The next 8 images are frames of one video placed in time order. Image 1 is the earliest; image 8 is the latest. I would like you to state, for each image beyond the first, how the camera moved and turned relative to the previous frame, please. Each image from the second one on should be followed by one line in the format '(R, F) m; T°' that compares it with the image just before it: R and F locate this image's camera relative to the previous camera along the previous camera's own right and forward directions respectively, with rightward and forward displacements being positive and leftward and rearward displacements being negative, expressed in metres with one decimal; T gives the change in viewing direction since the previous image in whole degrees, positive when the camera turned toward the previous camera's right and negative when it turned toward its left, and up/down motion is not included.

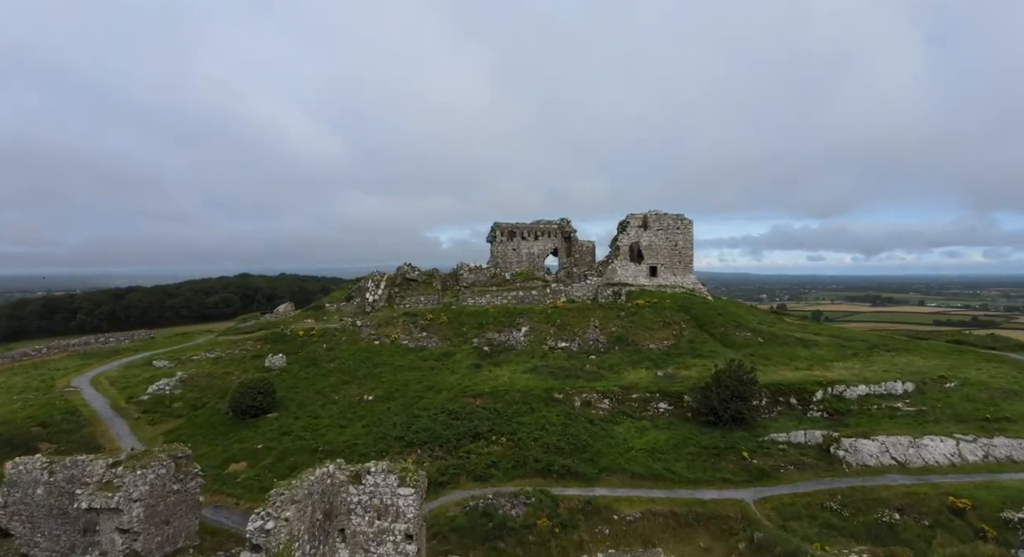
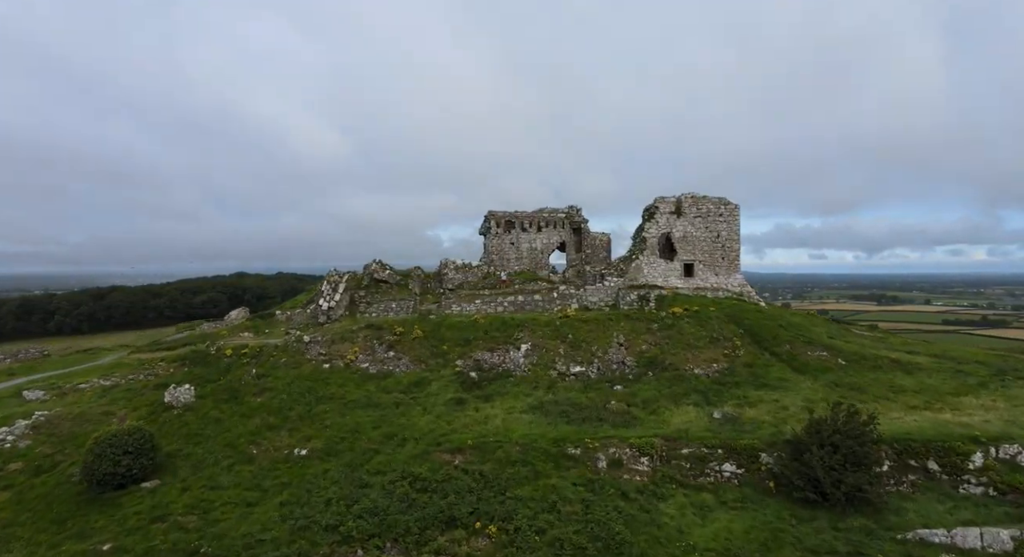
(+0.2, +7.3) m; 0°
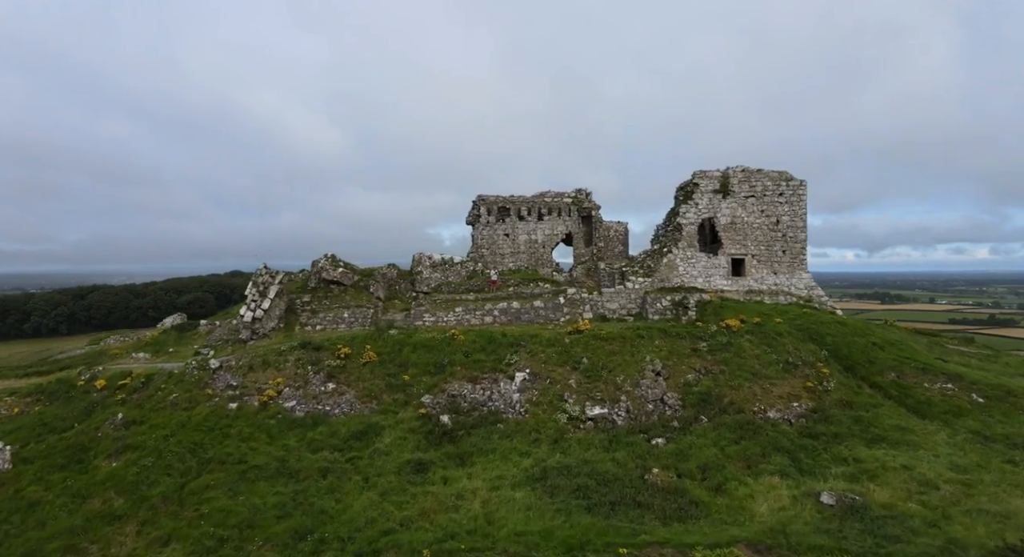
(+0.3, +6.6) m; 0°
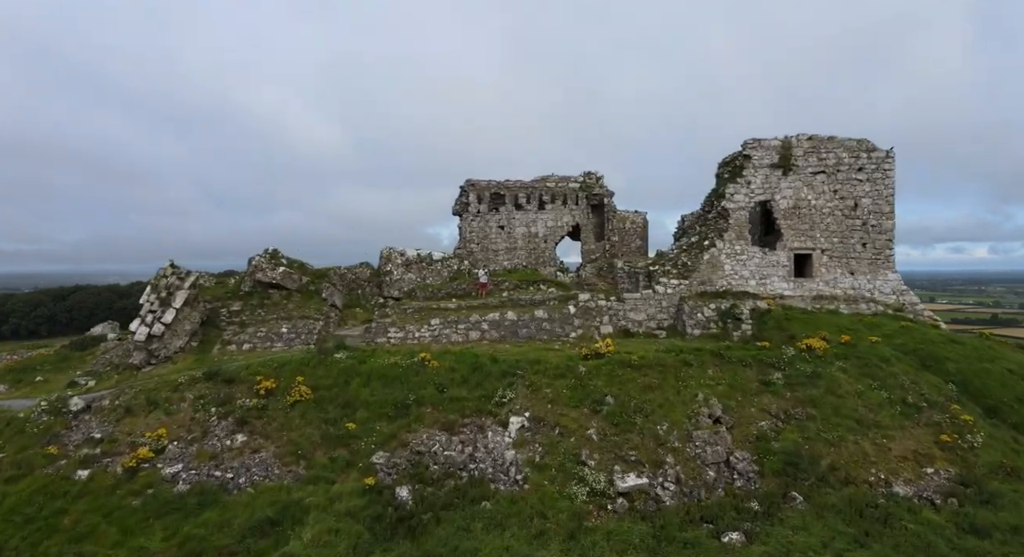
(+0.1, +4.9) m; 0°
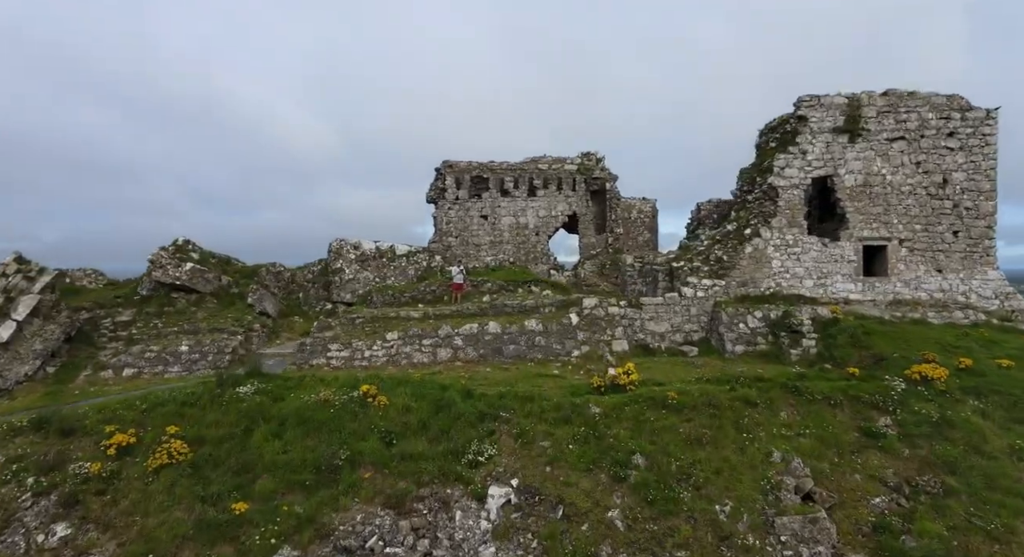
(+0.2, +3.8) m; +1°
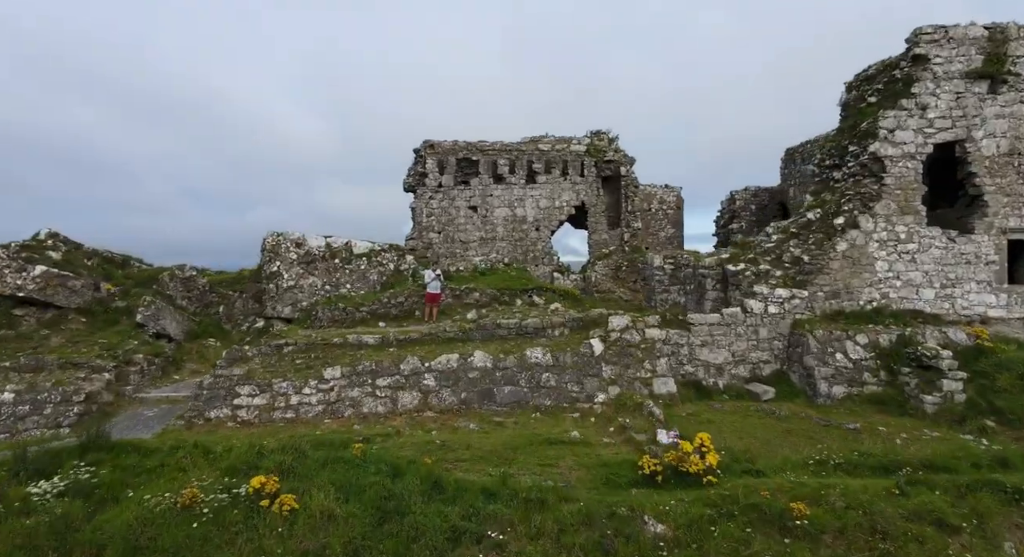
(0.0, +3.7) m; +1°
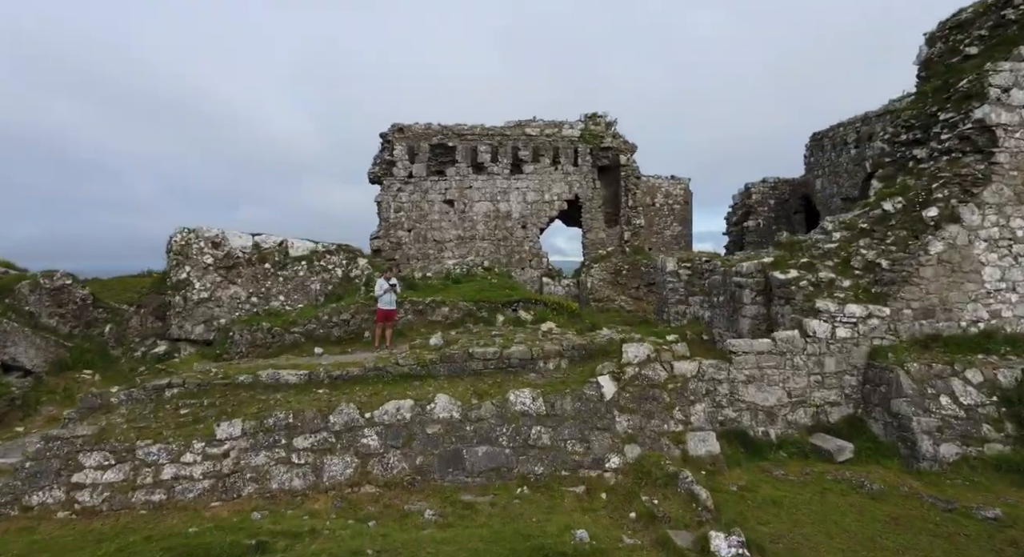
(+0.1, +2.4) m; +2°
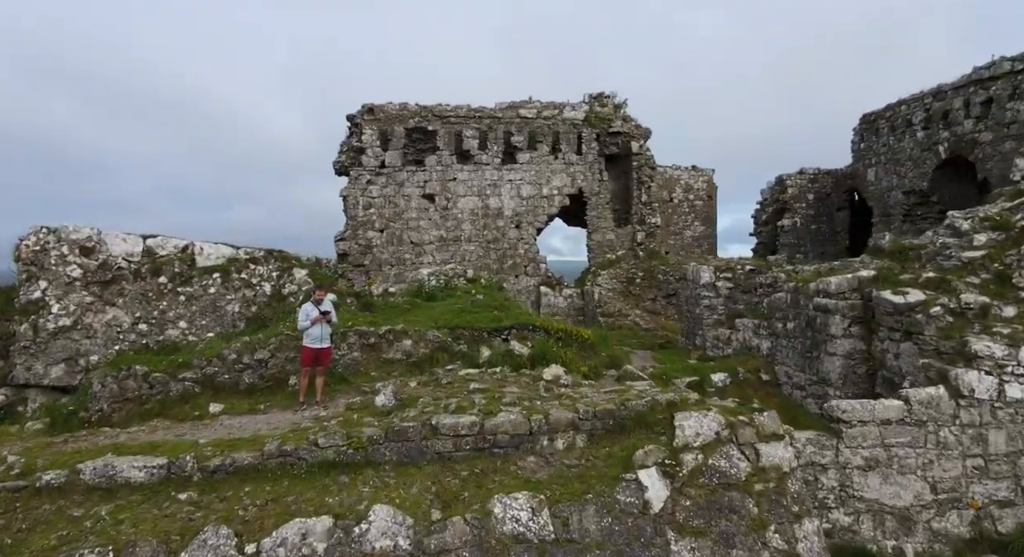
(+0.1, +2.4) m; +1°
